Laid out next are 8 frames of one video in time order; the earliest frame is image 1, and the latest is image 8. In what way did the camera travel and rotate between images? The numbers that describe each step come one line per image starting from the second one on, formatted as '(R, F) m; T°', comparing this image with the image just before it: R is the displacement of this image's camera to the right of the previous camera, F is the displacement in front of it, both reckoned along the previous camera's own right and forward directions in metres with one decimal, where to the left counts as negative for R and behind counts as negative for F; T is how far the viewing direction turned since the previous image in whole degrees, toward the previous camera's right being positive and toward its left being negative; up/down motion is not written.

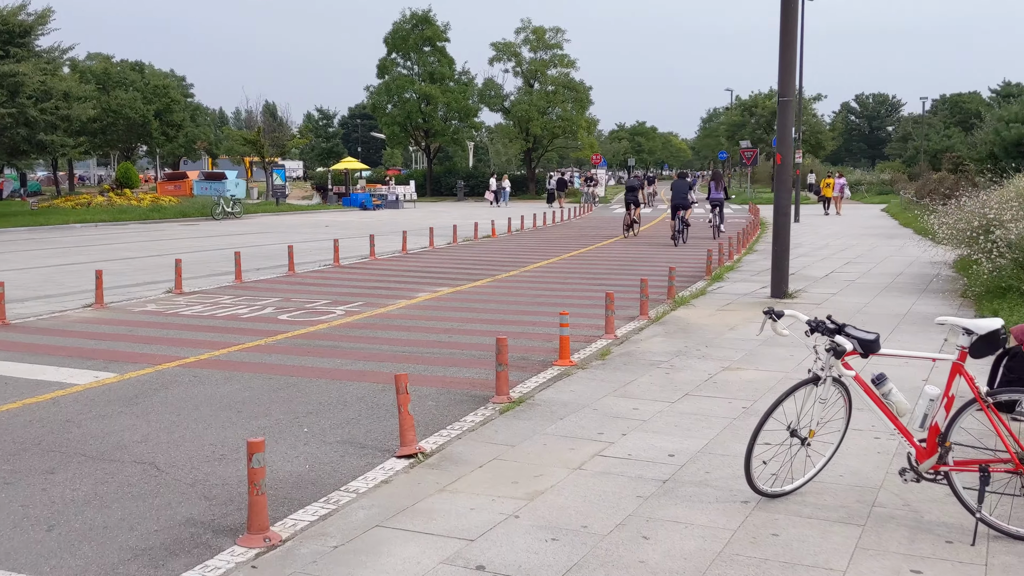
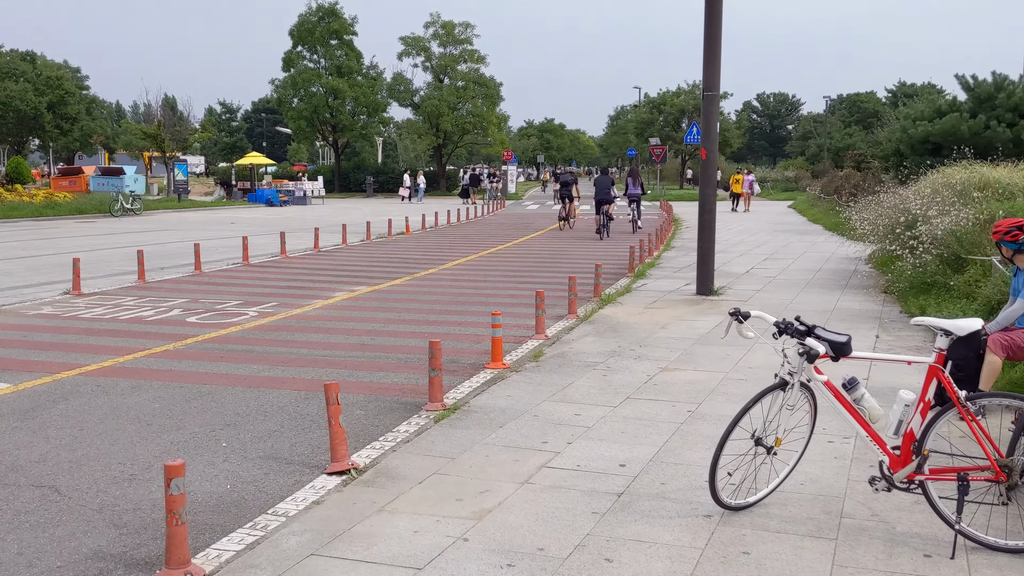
(-0.2, +0.4) m; +5°
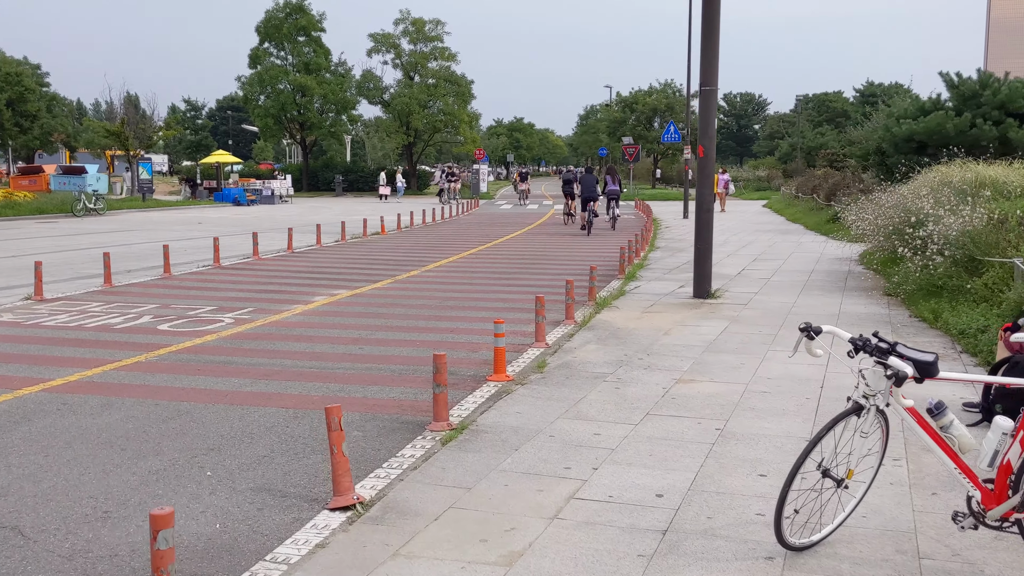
(-0.3, +0.6) m; +2°
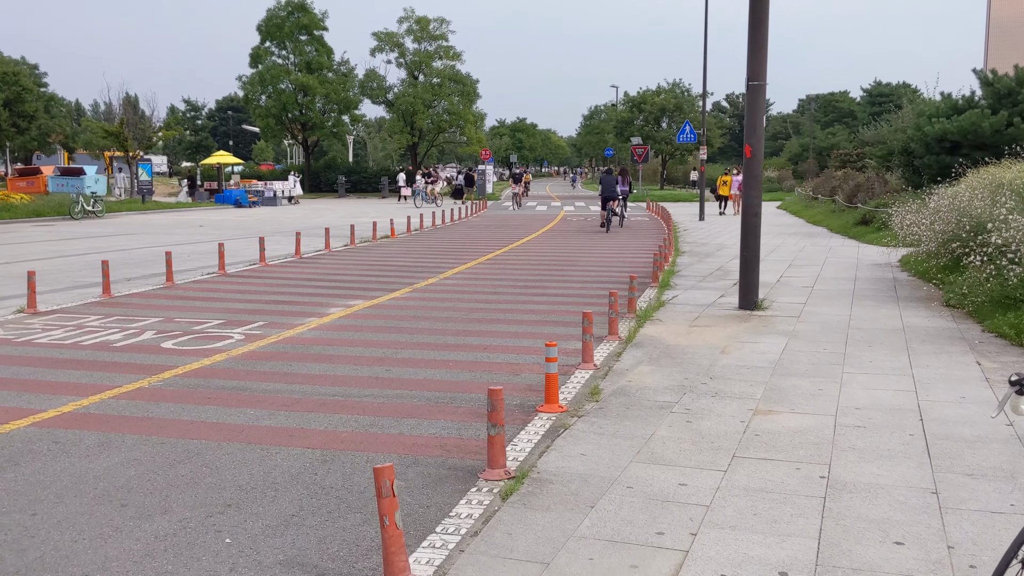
(-0.3, +0.9) m; 0°
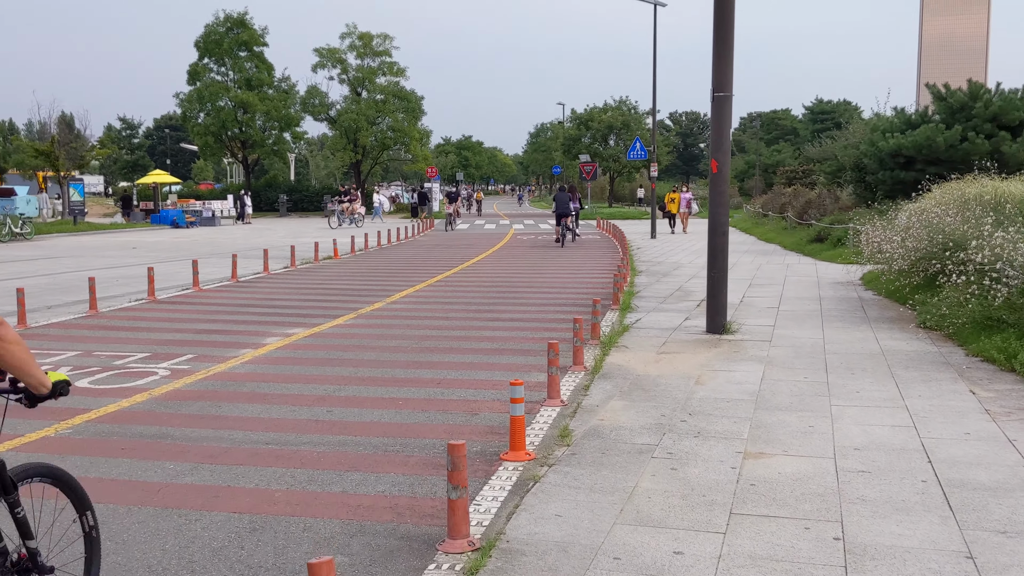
(-0.1, +0.8) m; +3°
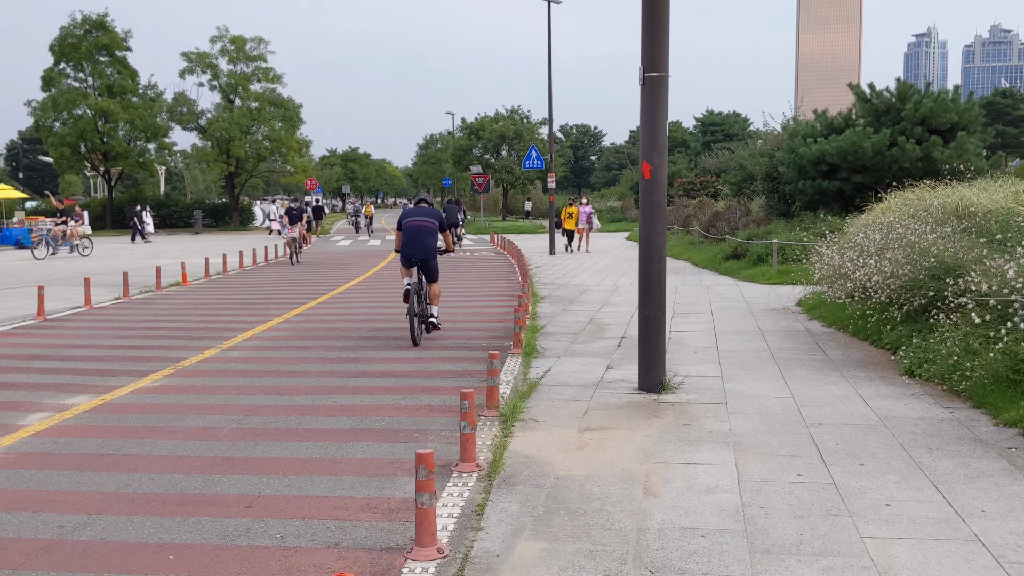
(+0.2, +2.8) m; +6°
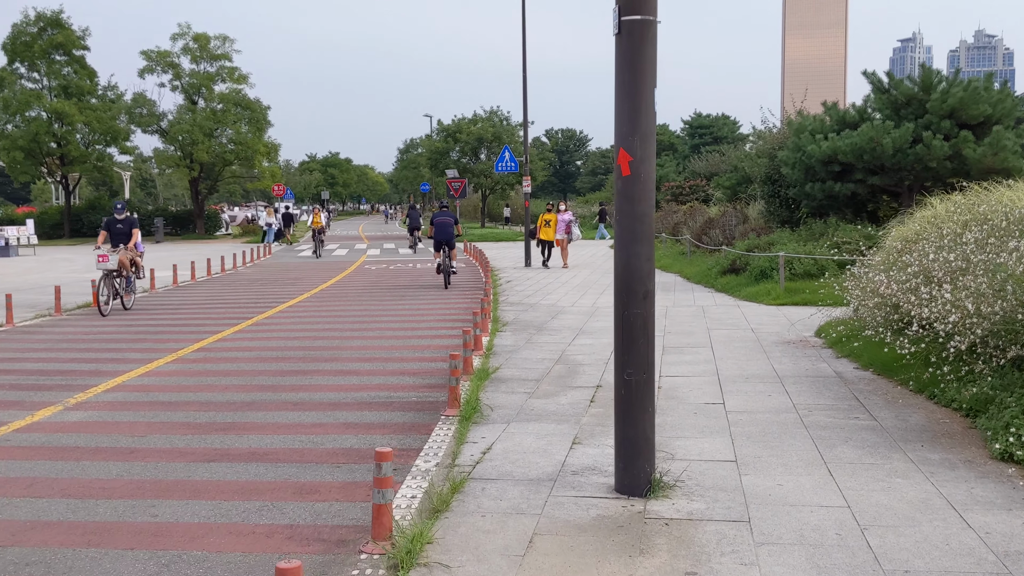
(+0.4, +2.7) m; +1°
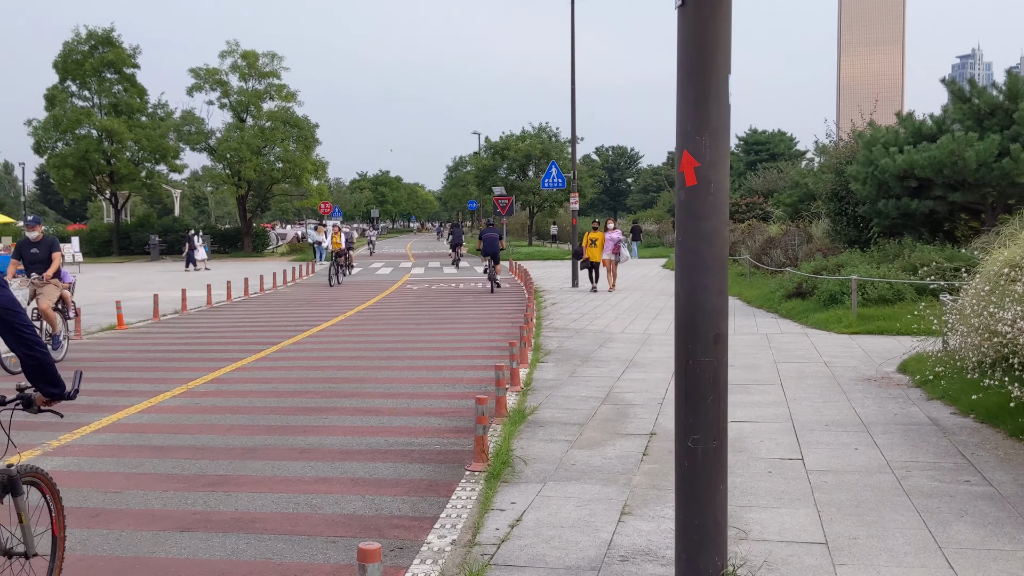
(+0.1, +1.1) m; -3°
